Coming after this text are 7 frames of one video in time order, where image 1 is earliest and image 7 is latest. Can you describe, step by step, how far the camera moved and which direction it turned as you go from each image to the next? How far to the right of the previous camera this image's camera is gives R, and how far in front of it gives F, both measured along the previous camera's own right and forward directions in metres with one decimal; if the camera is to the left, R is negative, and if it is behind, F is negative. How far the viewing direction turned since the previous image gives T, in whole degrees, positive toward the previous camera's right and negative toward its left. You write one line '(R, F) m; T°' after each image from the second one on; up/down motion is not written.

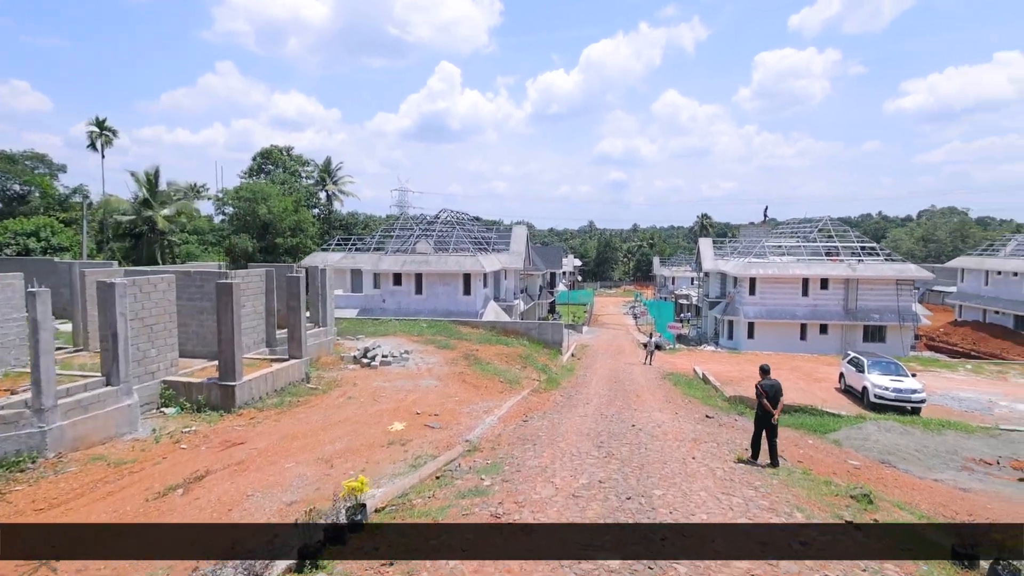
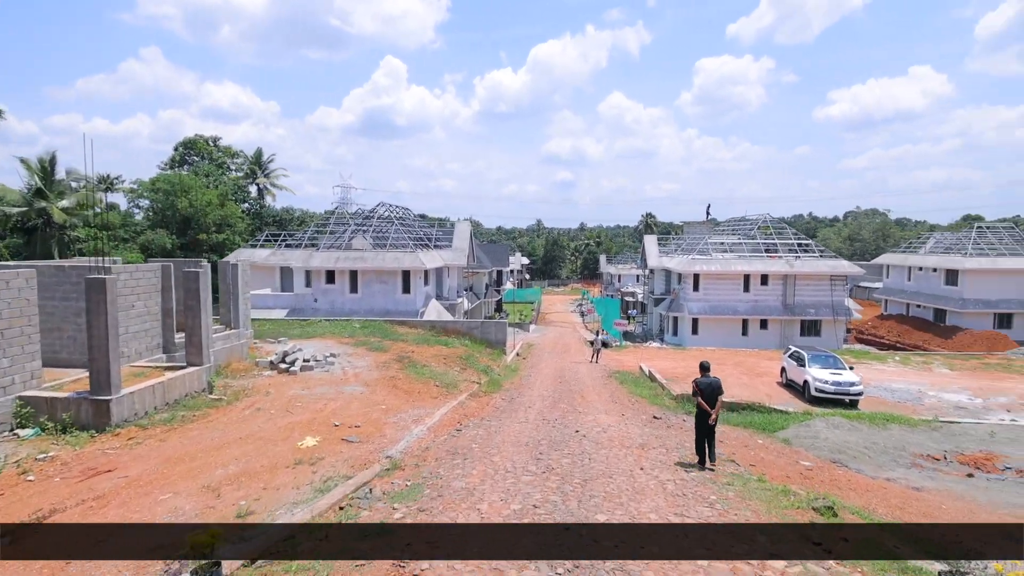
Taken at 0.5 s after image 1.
(+0.4, +1.3) m; +5°
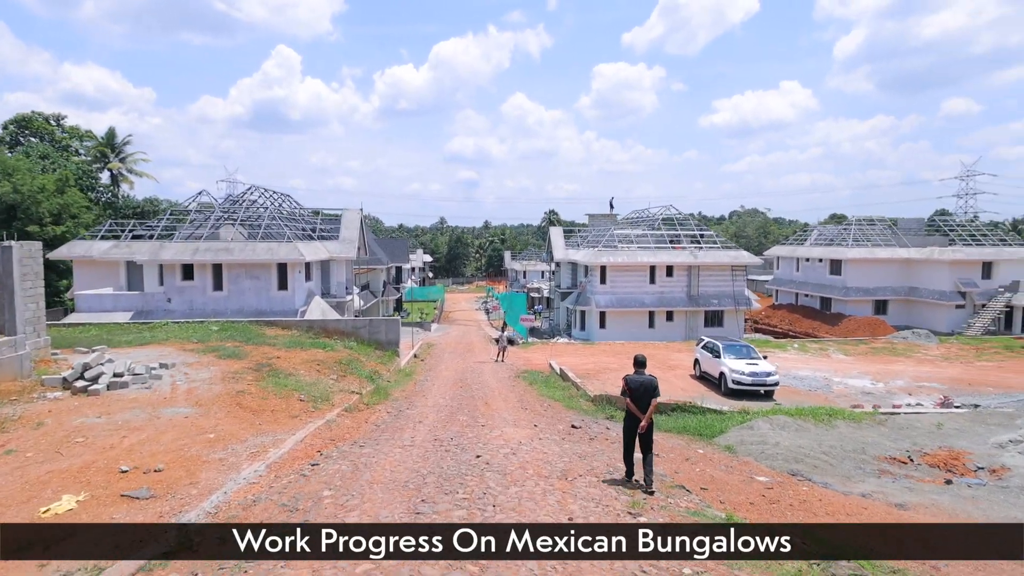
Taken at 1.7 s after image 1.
(+0.5, +3.0) m; +10°
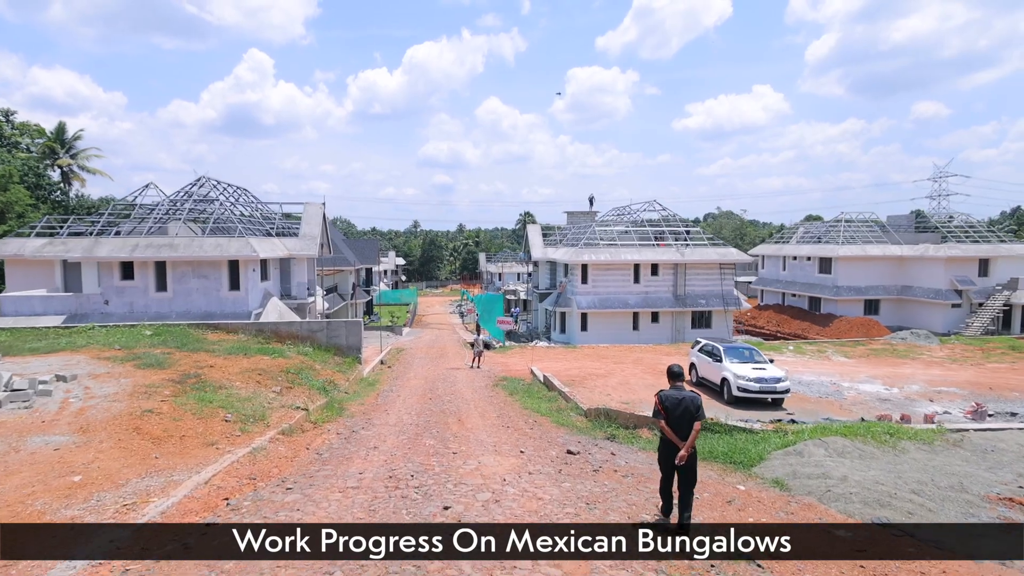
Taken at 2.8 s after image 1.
(0.0, +2.5) m; +2°
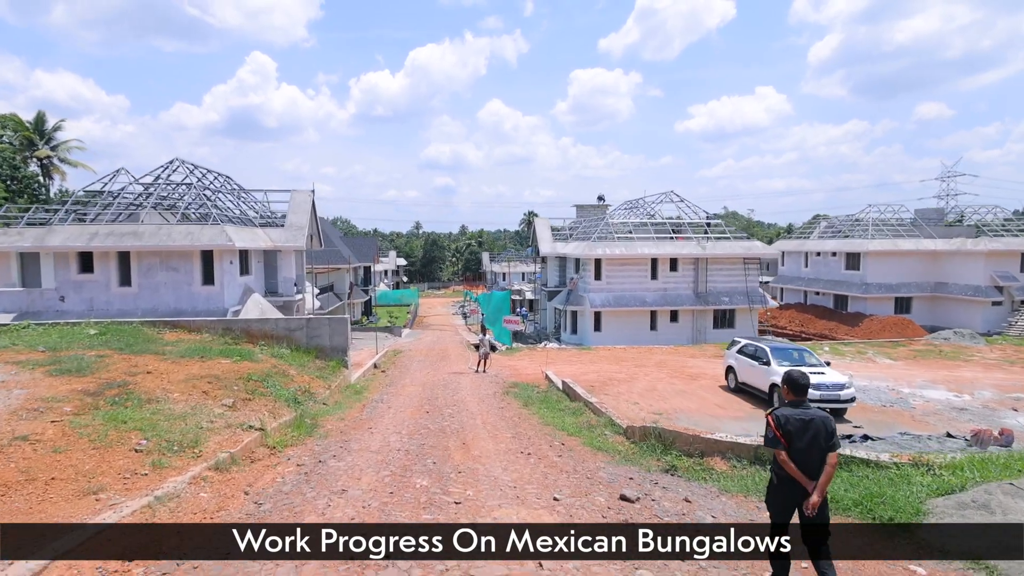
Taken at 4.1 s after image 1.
(-0.3, +2.9) m; 0°
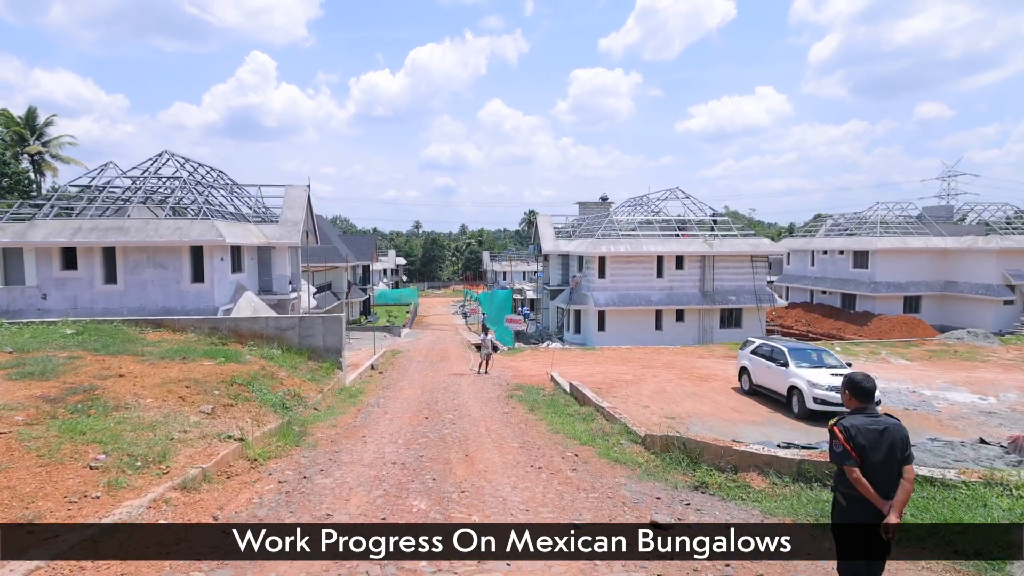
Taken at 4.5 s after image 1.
(-0.1, +0.9) m; 0°
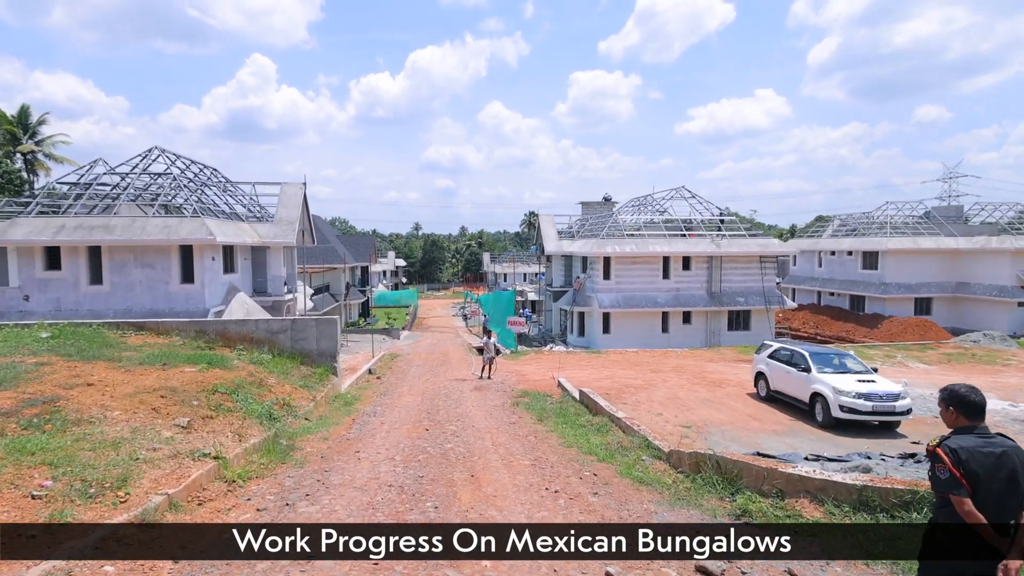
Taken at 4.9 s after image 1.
(-0.2, +0.9) m; 0°
